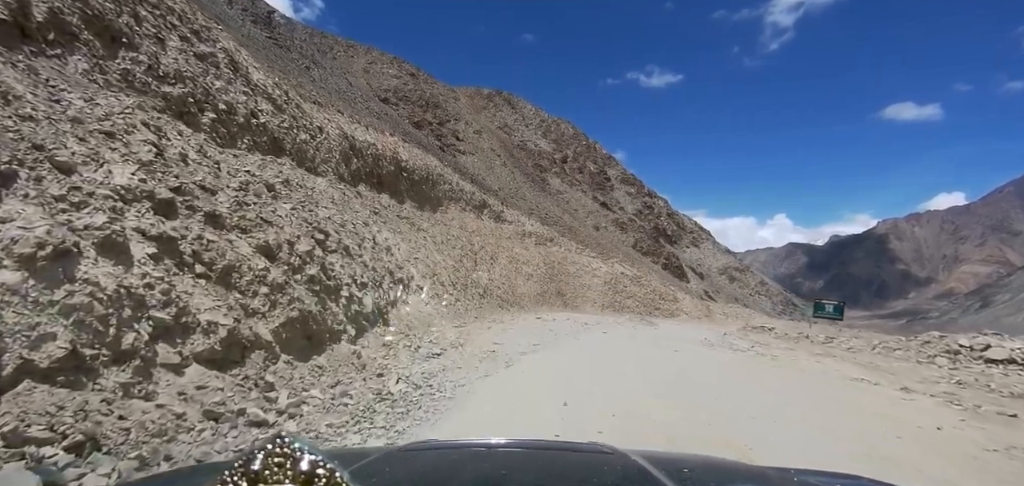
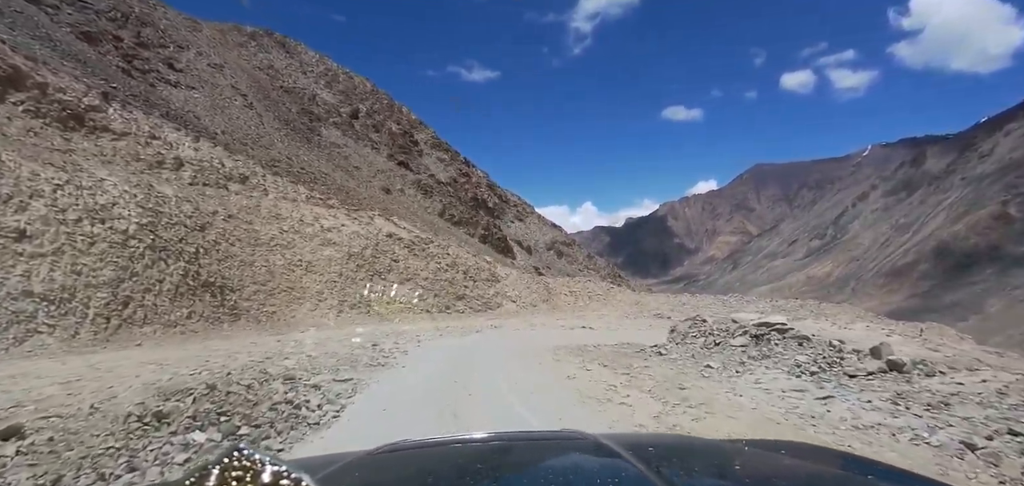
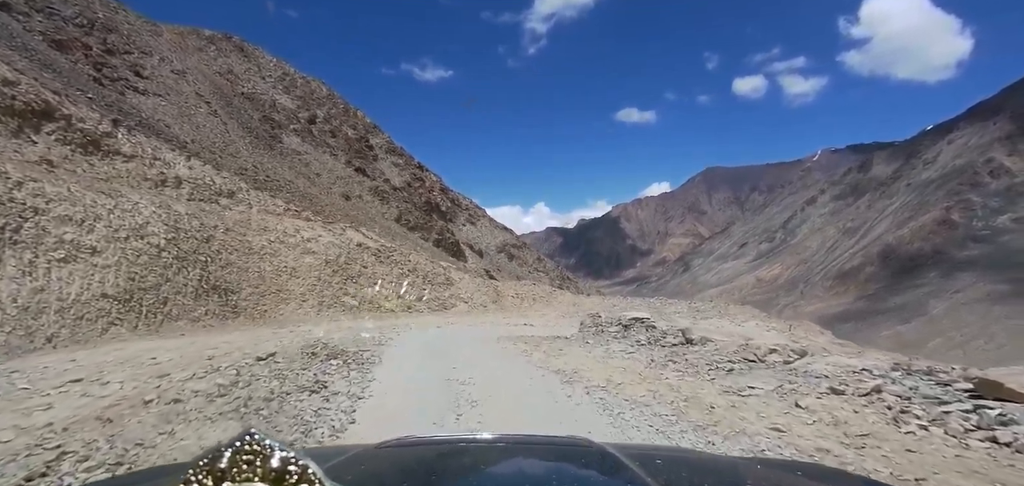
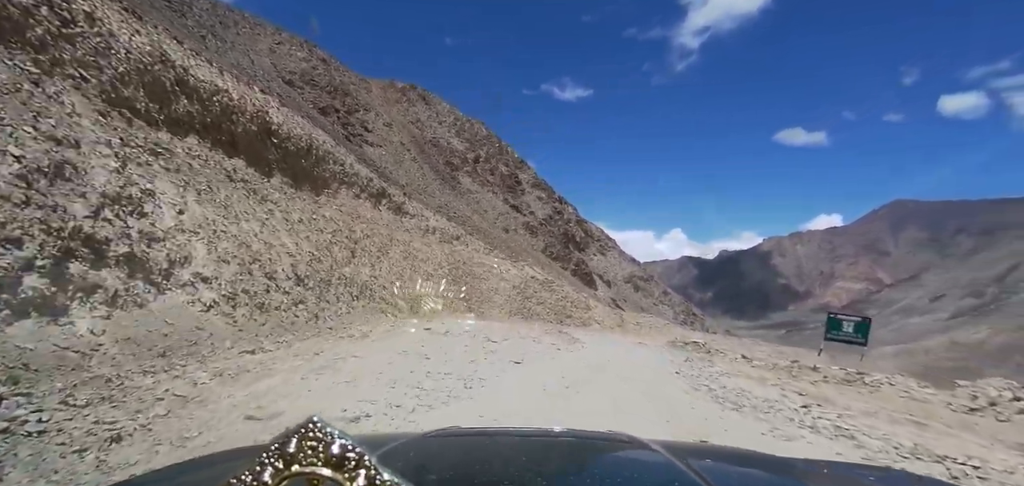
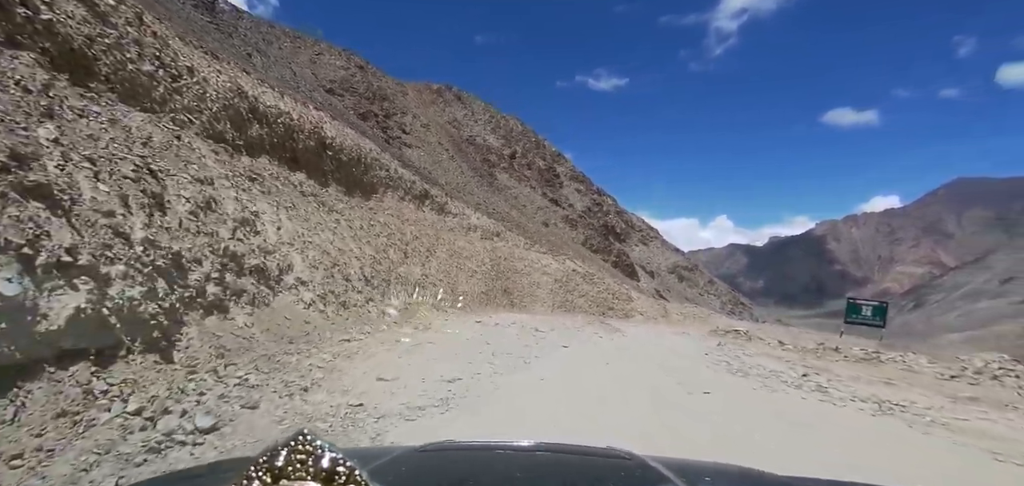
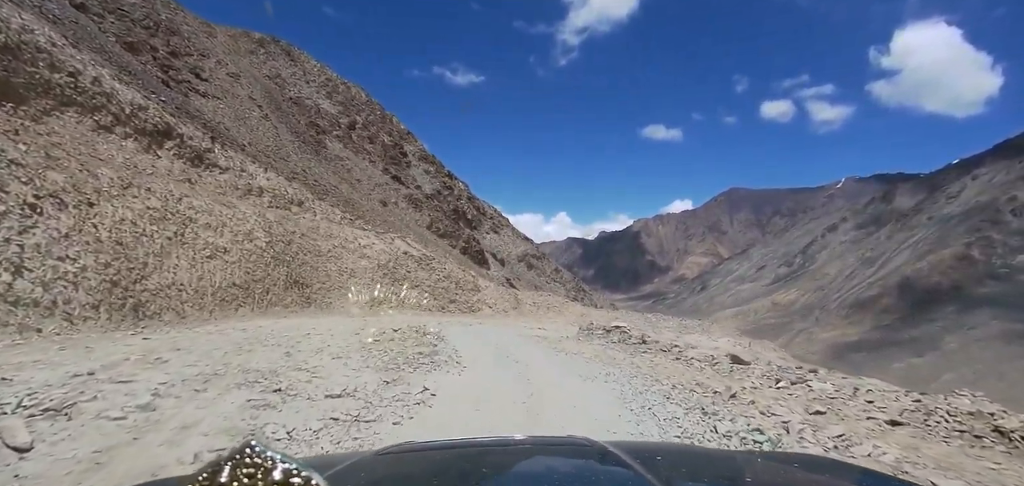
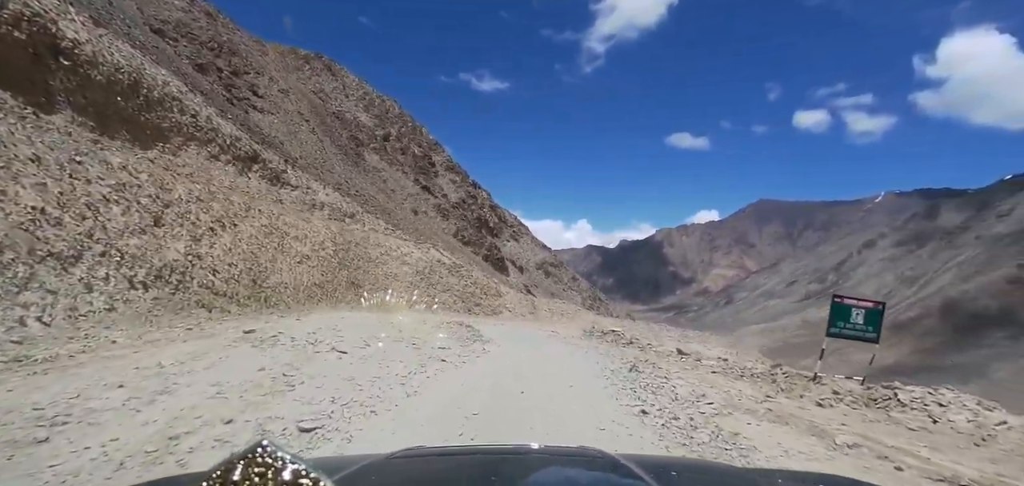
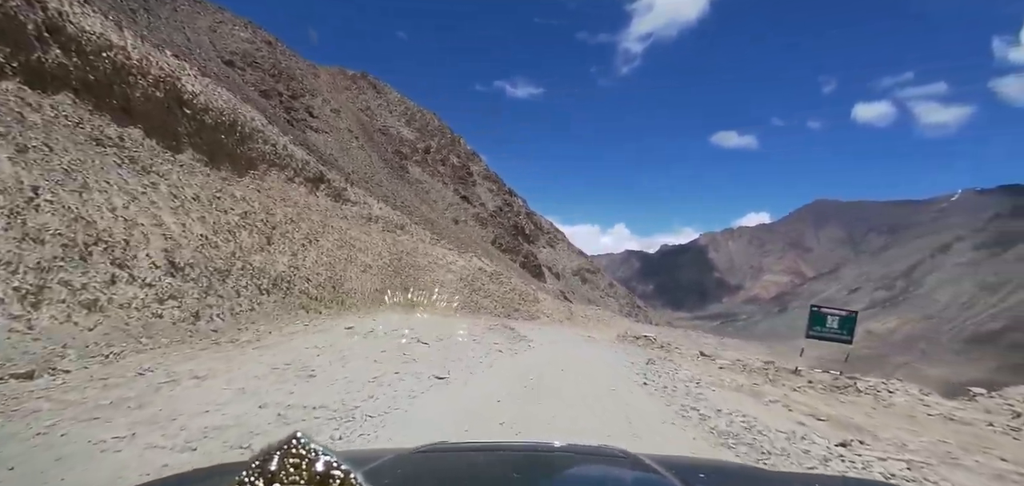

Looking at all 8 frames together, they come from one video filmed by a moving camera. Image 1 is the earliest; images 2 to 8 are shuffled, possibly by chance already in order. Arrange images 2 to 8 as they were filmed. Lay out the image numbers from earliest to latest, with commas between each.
5, 4, 8, 7, 6, 3, 2
